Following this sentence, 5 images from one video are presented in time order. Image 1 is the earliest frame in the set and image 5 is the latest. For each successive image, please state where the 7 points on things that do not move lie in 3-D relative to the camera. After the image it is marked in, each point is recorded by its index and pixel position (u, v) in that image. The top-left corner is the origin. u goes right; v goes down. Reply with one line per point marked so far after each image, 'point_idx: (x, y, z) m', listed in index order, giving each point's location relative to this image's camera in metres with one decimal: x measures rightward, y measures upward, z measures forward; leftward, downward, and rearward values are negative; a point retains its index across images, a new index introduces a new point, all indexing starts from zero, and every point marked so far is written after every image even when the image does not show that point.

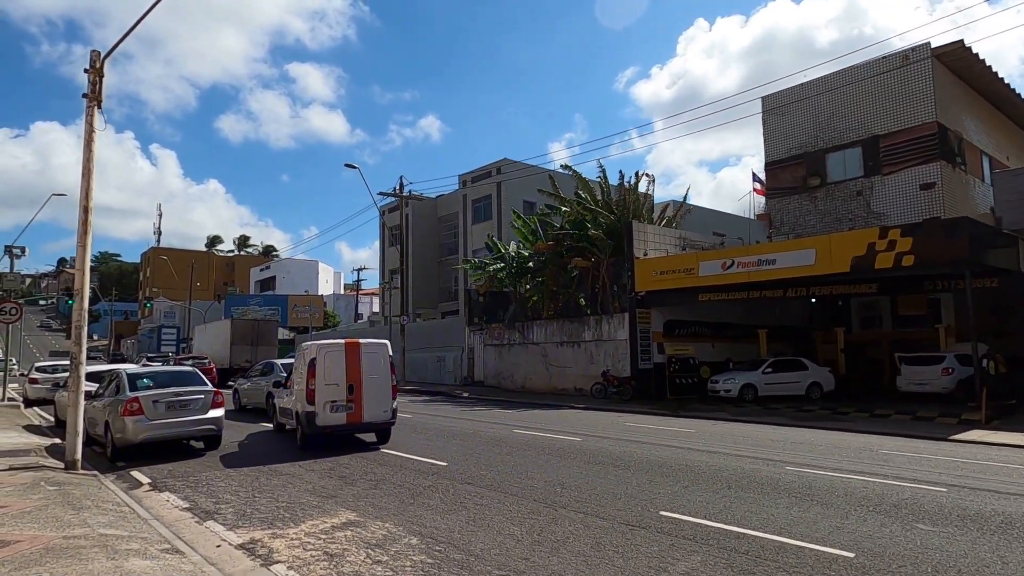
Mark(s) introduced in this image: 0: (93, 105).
0: (-7.1, +3.1, +11.5) m
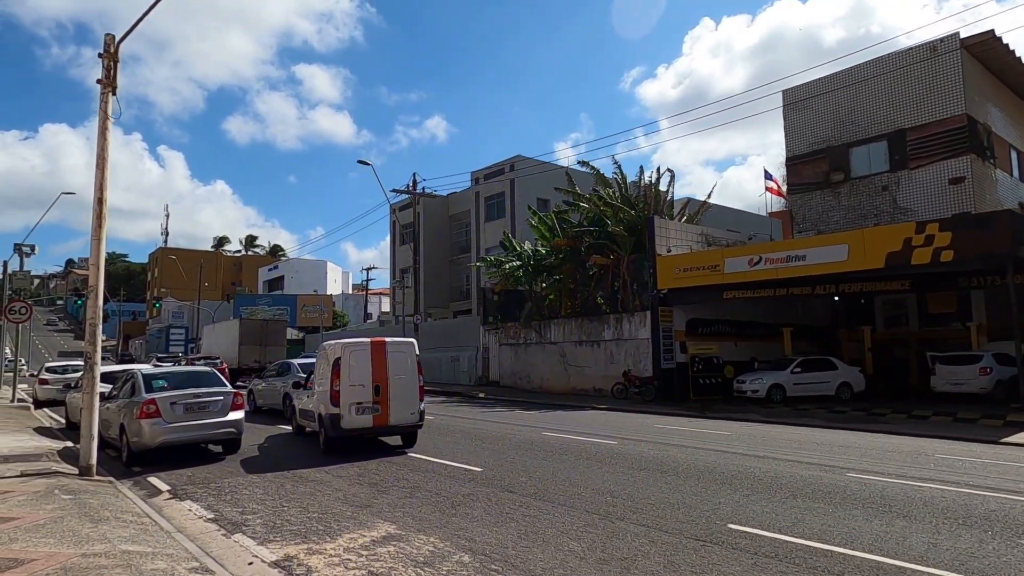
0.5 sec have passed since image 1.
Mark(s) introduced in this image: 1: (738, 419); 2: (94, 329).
0: (-6.5, +3.2, +11.0) m
1: (+6.5, -3.8, +19.5) m
2: (-6.2, -0.6, +10.1) m
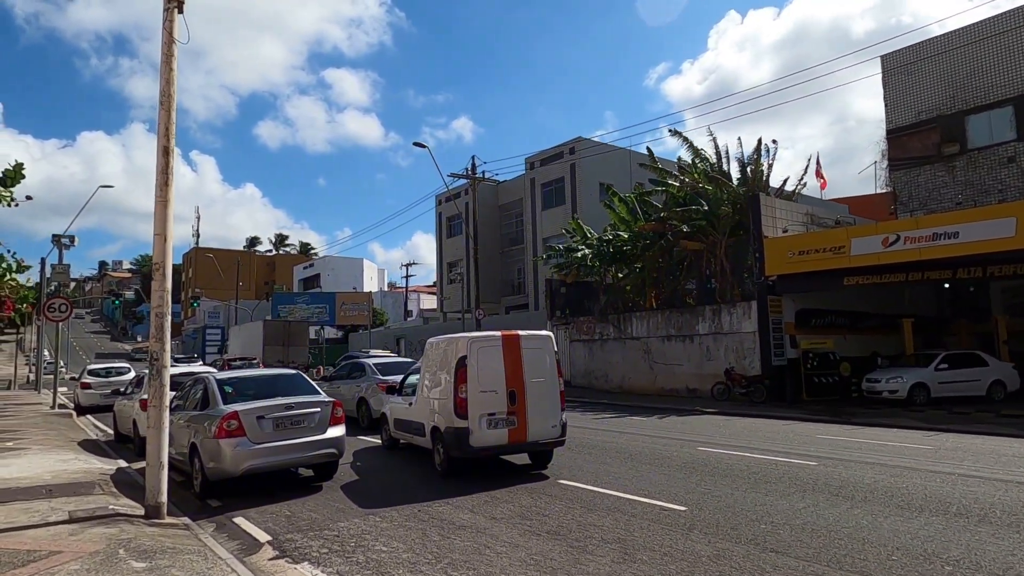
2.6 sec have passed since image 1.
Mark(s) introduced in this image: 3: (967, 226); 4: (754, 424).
0: (-4.2, +3.5, +8.4) m
1: (+9.2, -3.3, +16.5) m
2: (-3.9, -0.3, +7.5) m
3: (+12.1, +1.7, +18.1) m
4: (+5.4, -3.1, +15.4) m
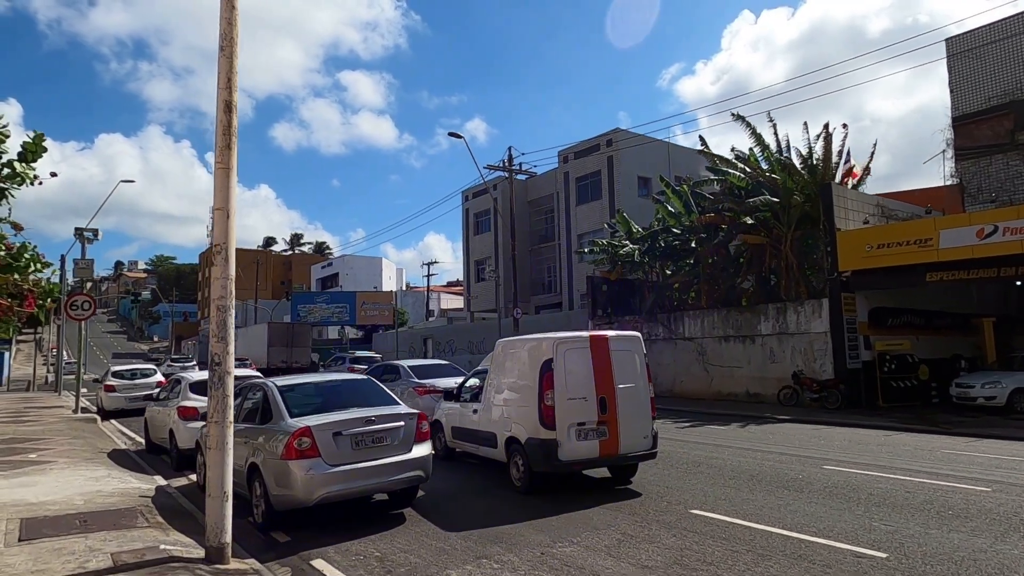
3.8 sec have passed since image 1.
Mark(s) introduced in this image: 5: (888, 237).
0: (-2.9, +3.6, +6.9) m
1: (+10.7, -3.2, +14.8) m
2: (-2.6, -0.2, +6.1) m
3: (+13.6, +1.8, +16.3) m
4: (+6.9, -3.0, +13.7) m
5: (+10.8, +1.5, +19.5) m
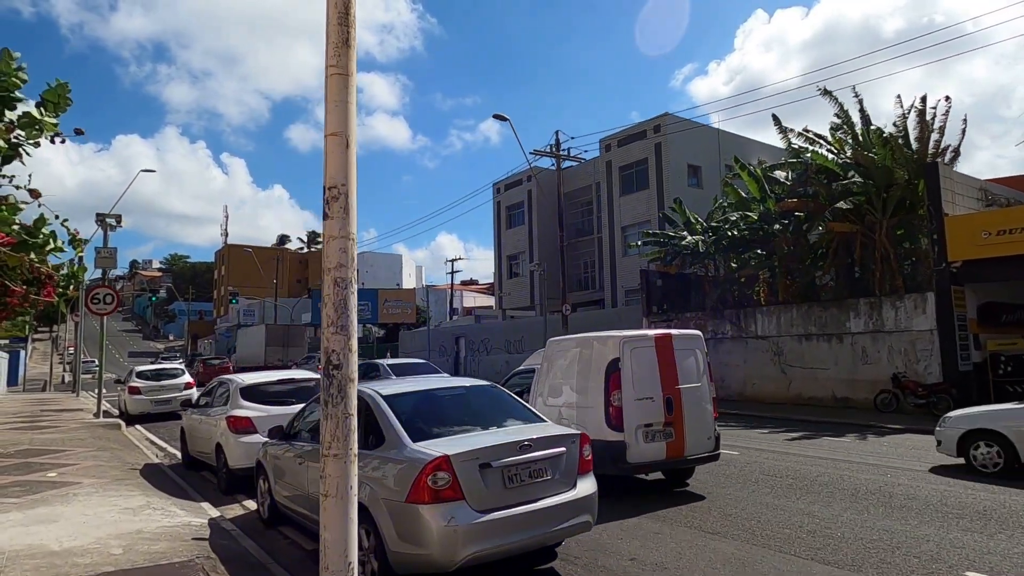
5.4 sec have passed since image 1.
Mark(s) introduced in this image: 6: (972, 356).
0: (-1.3, +3.8, +4.9) m
1: (+12.4, -3.0, +12.5) m
2: (-1.0, 0.0, +4.0) m
3: (+15.4, +2.0, +14.0) m
4: (+8.6, -2.8, +11.5) m
5: (+12.6, +1.7, +17.3) m
6: (+12.4, -1.8, +18.2) m
